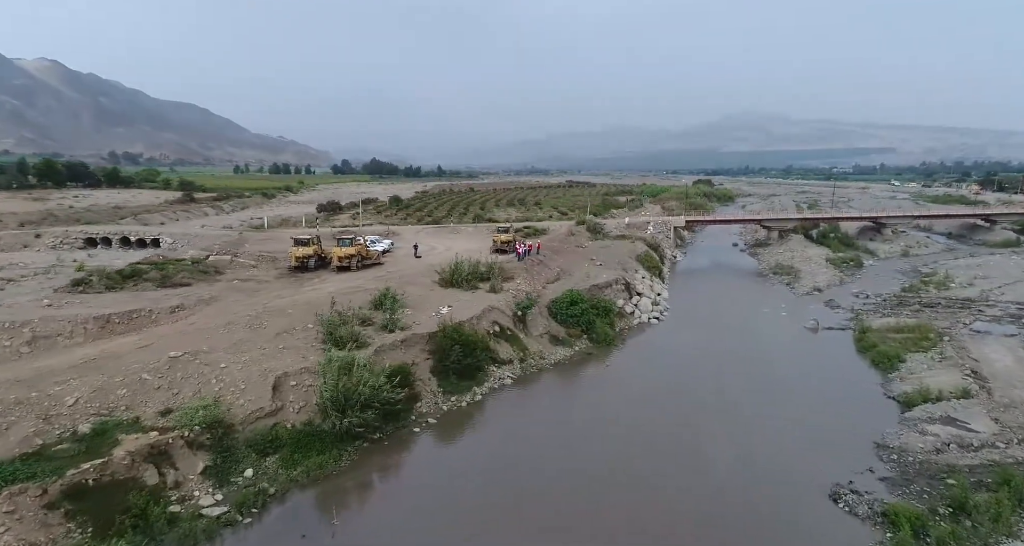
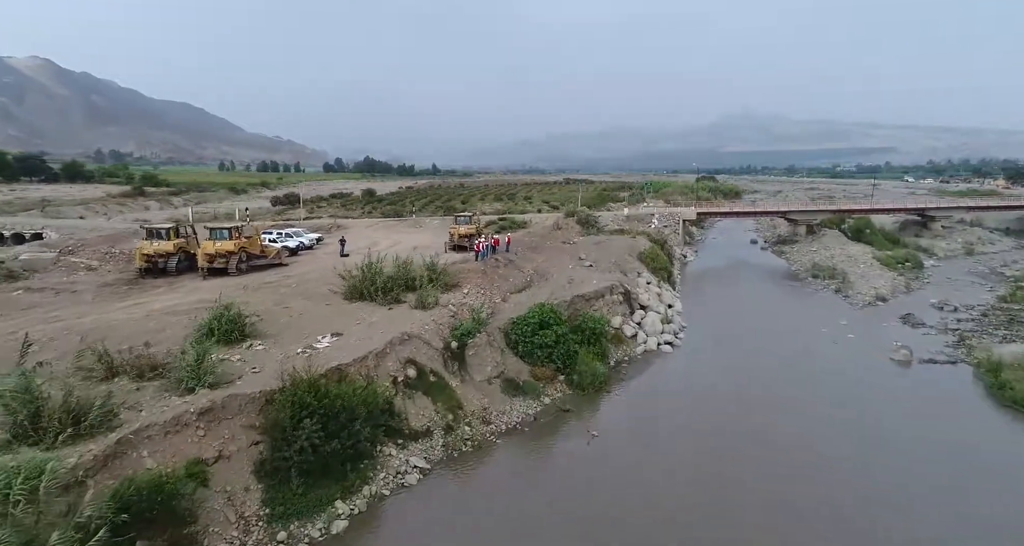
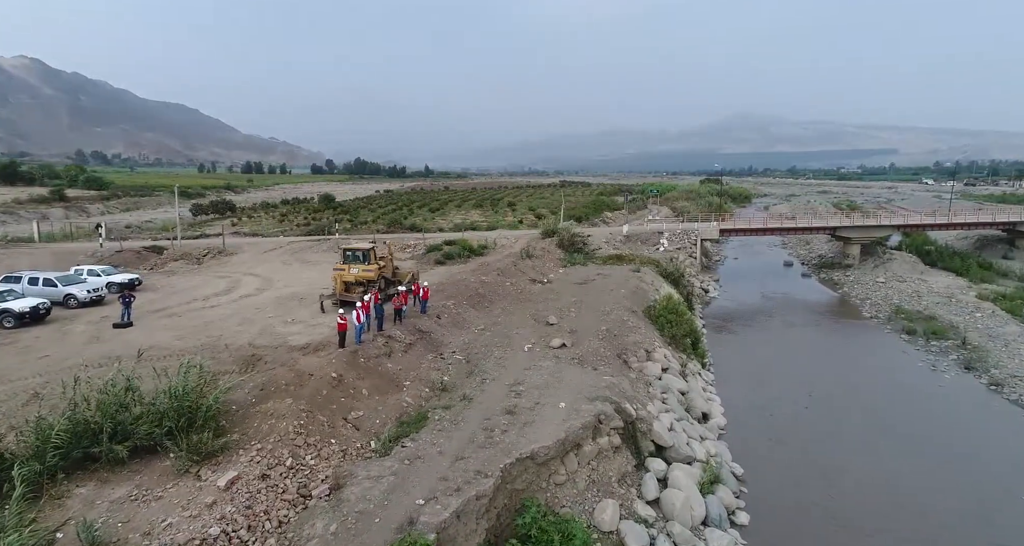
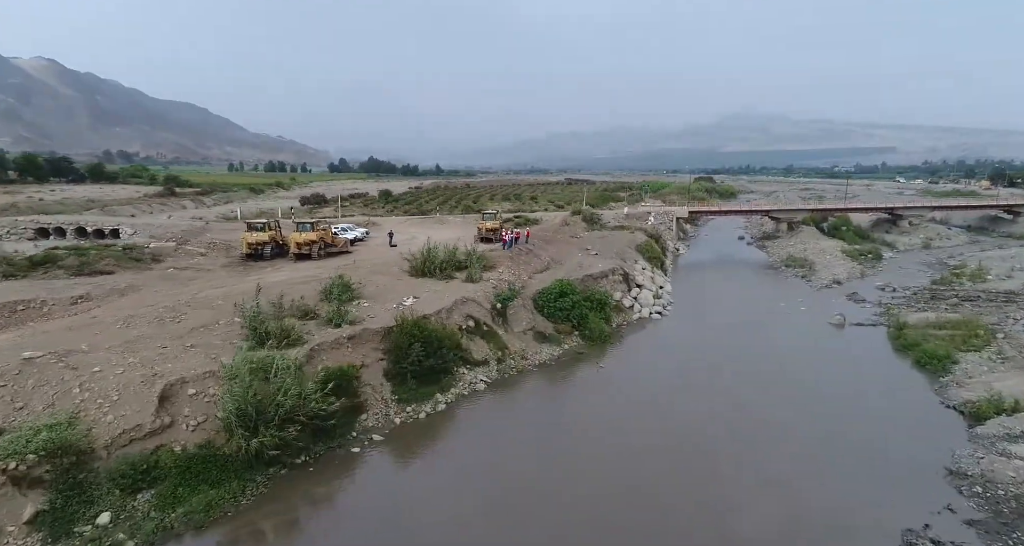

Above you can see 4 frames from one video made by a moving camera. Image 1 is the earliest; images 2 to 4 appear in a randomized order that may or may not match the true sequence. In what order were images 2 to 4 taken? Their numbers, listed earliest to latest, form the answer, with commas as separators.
4, 2, 3
